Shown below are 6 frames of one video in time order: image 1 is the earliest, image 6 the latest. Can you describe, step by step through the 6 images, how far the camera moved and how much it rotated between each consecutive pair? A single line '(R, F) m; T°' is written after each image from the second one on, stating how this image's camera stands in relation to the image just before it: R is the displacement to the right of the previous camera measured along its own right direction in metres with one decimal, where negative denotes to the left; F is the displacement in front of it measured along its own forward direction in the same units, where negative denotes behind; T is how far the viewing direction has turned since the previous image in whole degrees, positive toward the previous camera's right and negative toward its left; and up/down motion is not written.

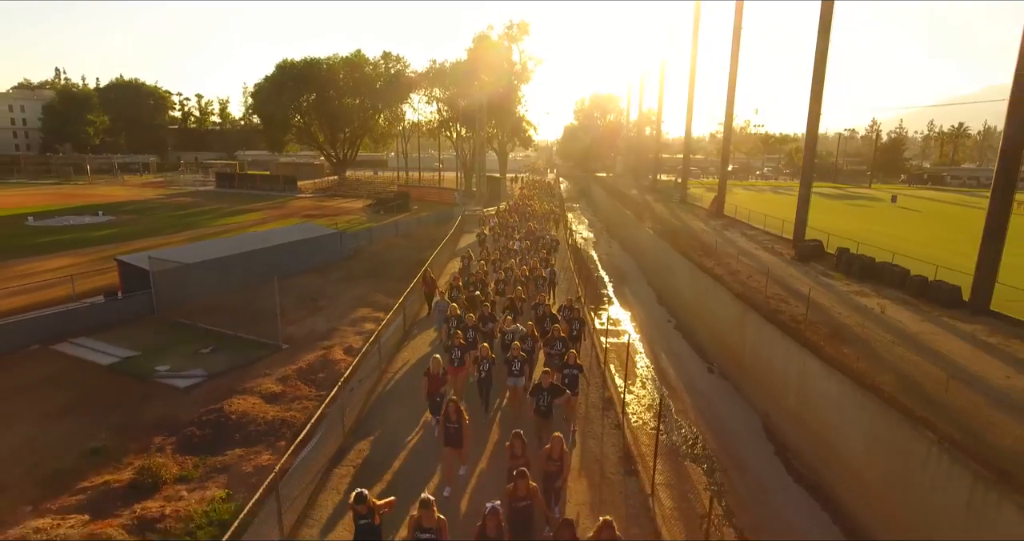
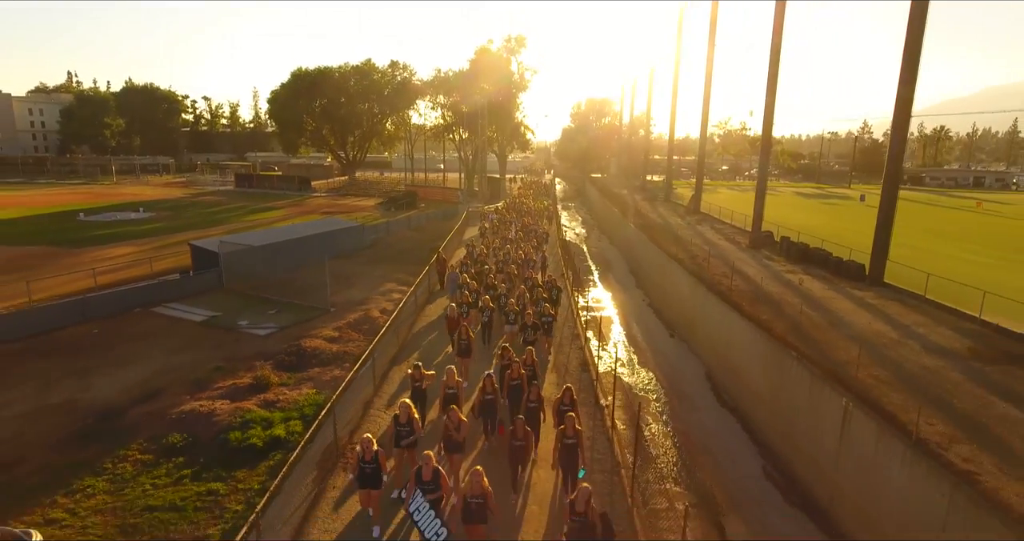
(+0.1, -4.2) m; 0°
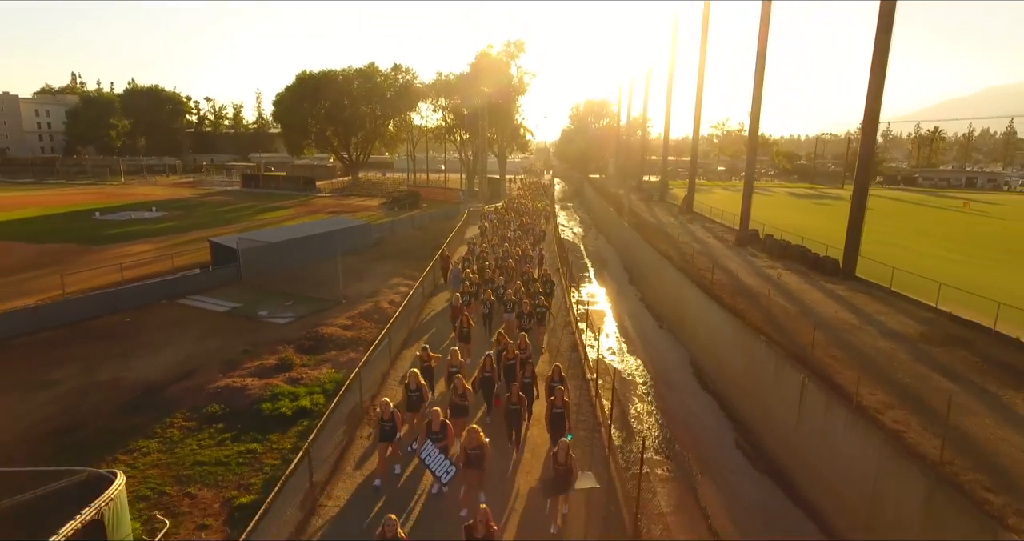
(+0.1, -1.5) m; 0°
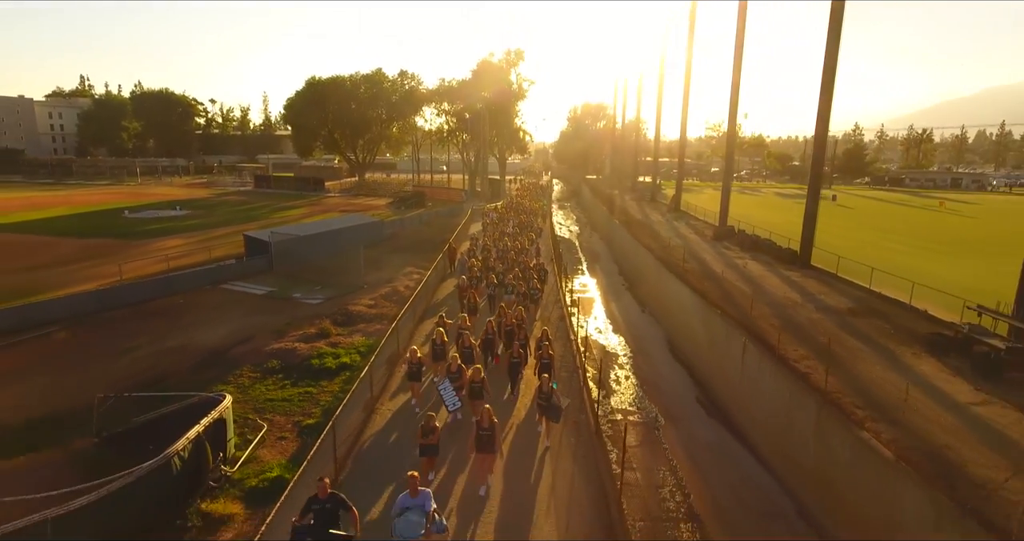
(0.0, -3.1) m; 0°
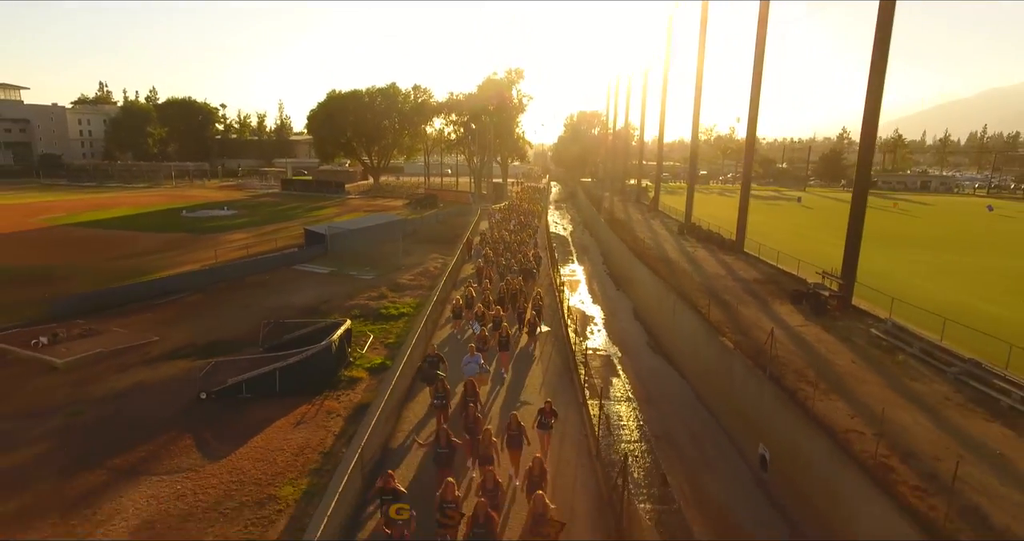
(-0.2, -7.2) m; 0°
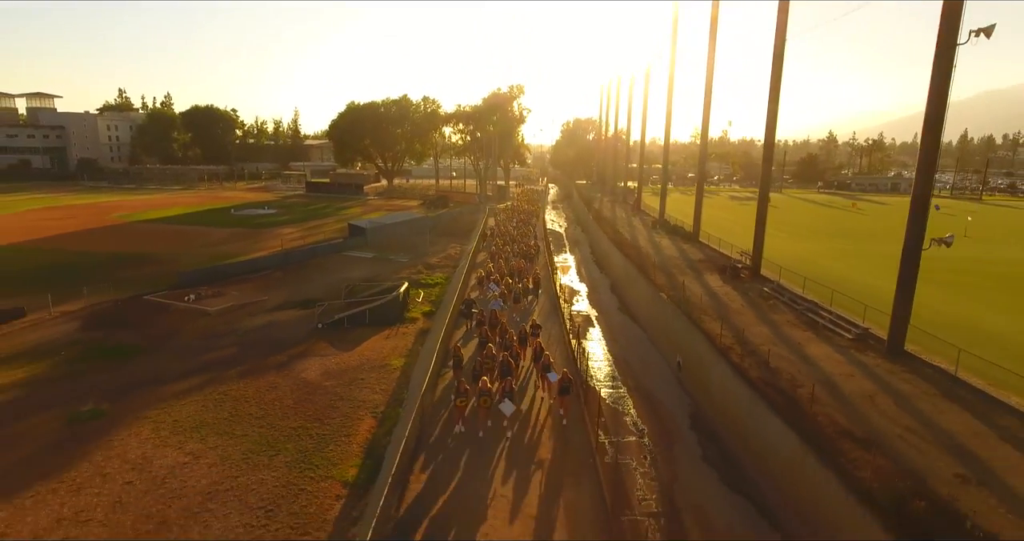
(-0.3, -8.2) m; 0°
